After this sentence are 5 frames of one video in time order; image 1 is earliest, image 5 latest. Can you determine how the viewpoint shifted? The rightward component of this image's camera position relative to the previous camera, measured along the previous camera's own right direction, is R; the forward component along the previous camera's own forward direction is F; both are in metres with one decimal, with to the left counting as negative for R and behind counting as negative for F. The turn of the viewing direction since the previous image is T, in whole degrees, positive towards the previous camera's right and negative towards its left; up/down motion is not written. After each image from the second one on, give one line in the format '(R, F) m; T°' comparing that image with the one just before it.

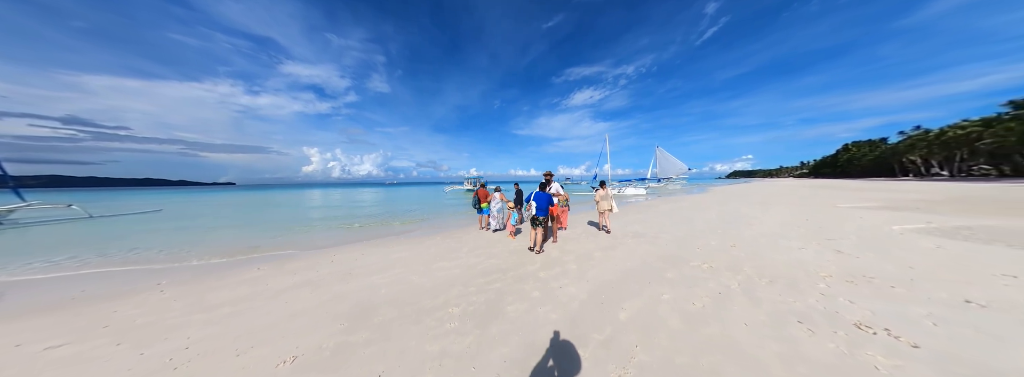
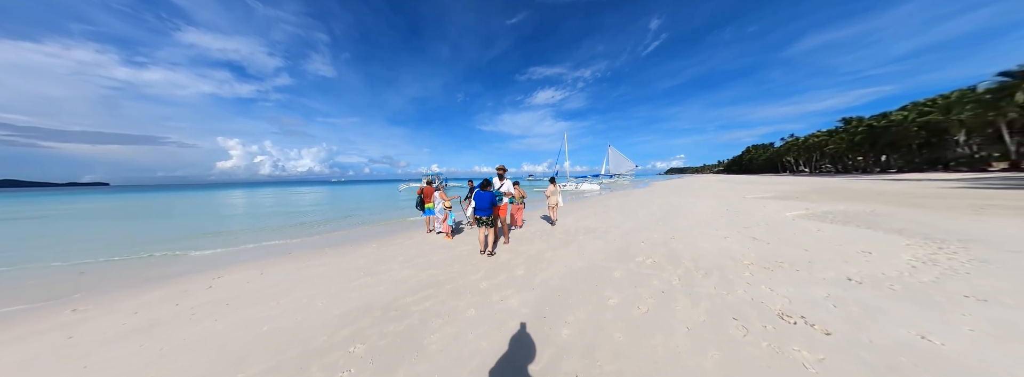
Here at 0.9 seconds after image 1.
(+0.5, +0.5) m; +10°
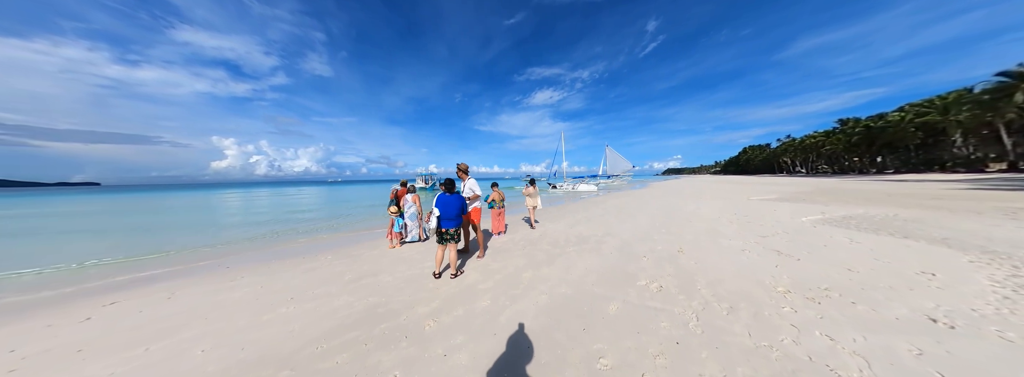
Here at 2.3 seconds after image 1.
(+0.5, +0.9) m; 0°
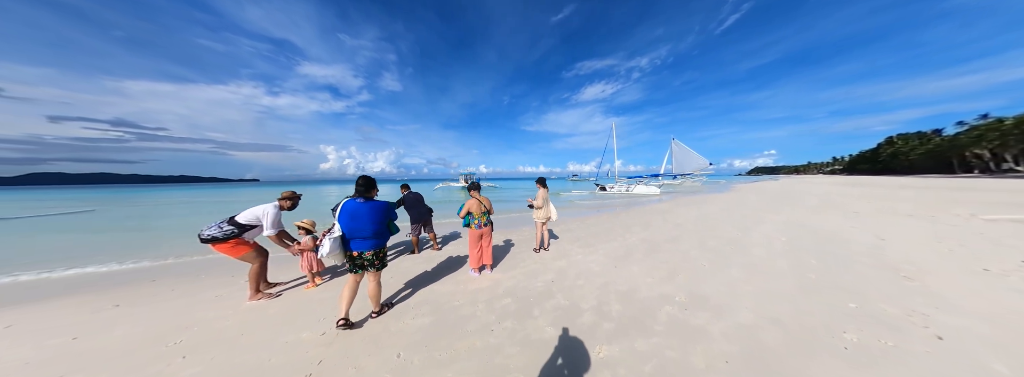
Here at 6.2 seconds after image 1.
(+1.0, +3.0) m; -13°
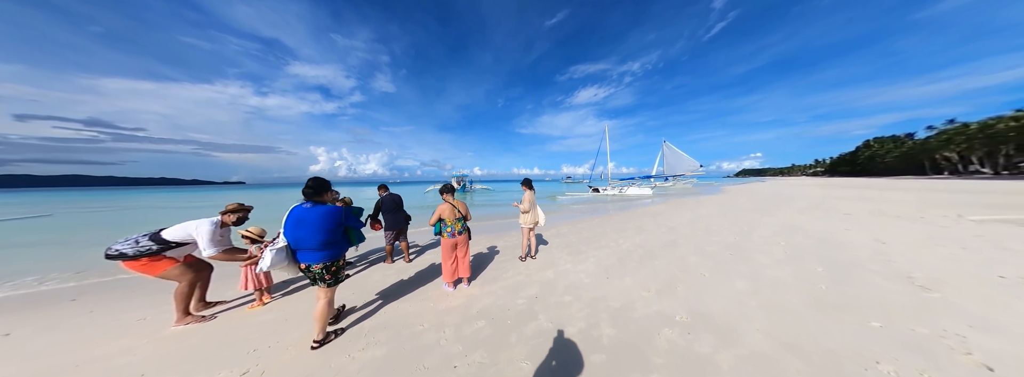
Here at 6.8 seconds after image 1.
(+0.3, +0.5) m; +2°
